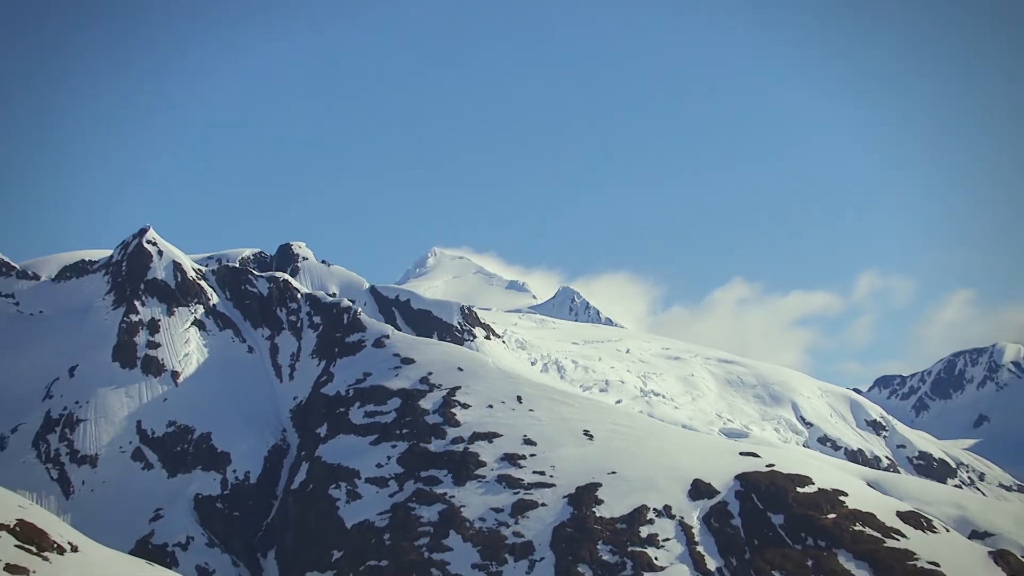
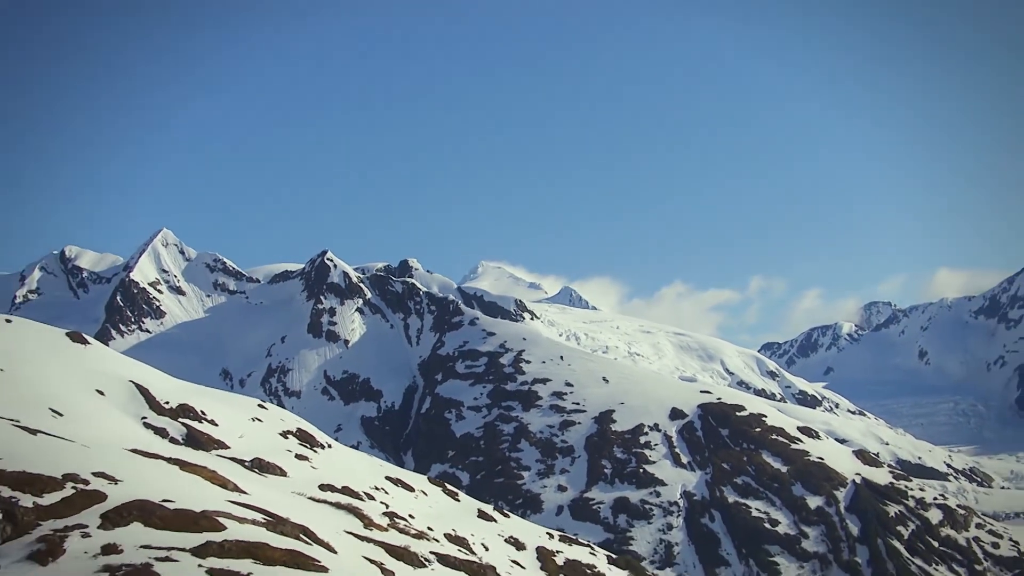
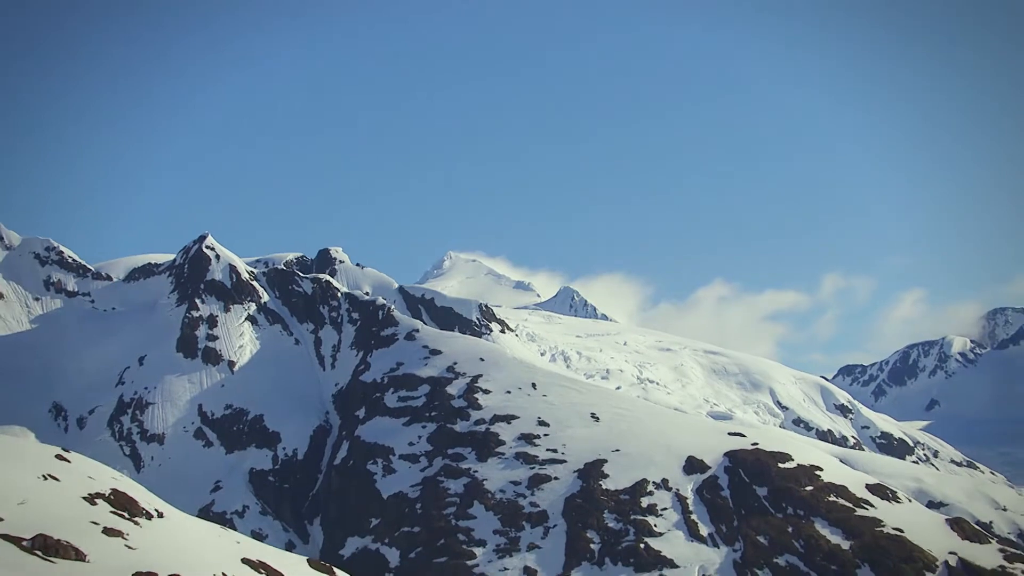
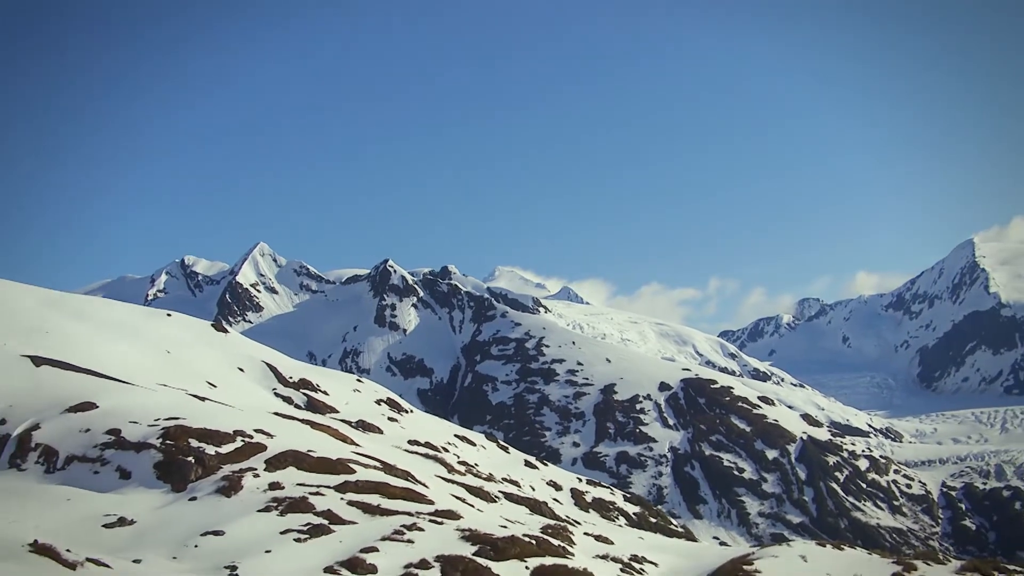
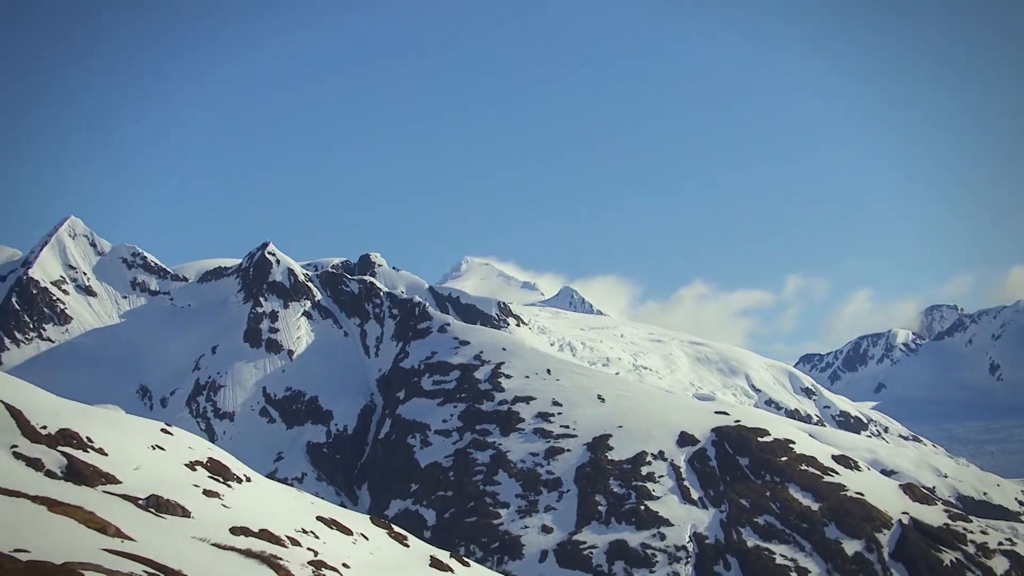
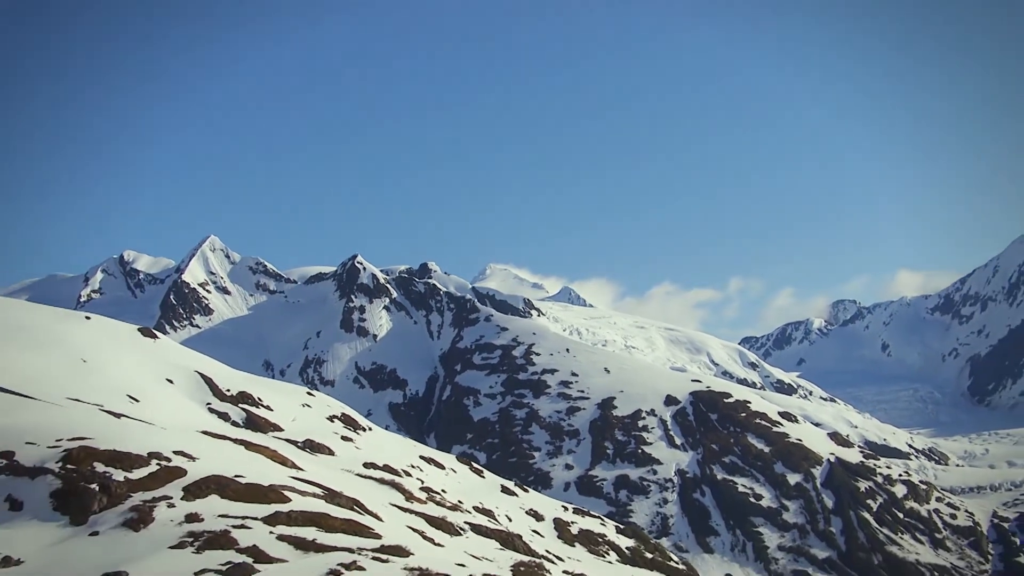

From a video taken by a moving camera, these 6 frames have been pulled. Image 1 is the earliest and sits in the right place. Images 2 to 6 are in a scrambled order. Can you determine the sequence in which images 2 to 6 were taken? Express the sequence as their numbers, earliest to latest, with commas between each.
3, 5, 2, 6, 4
